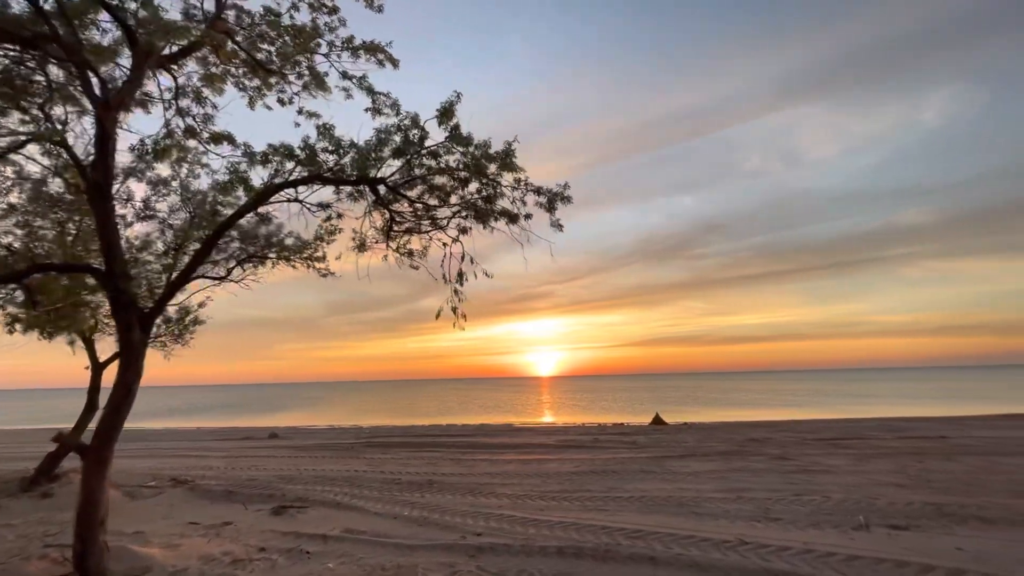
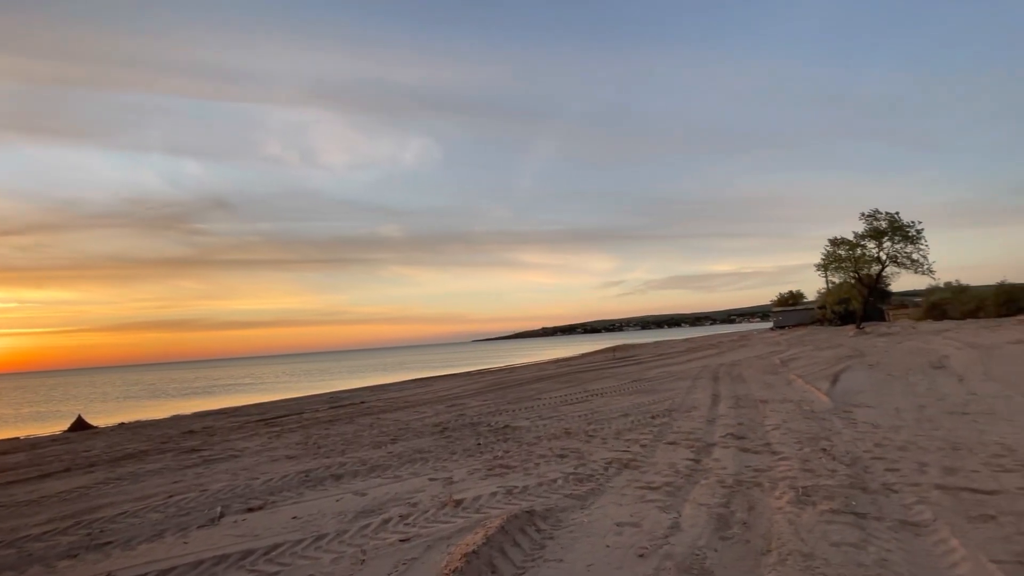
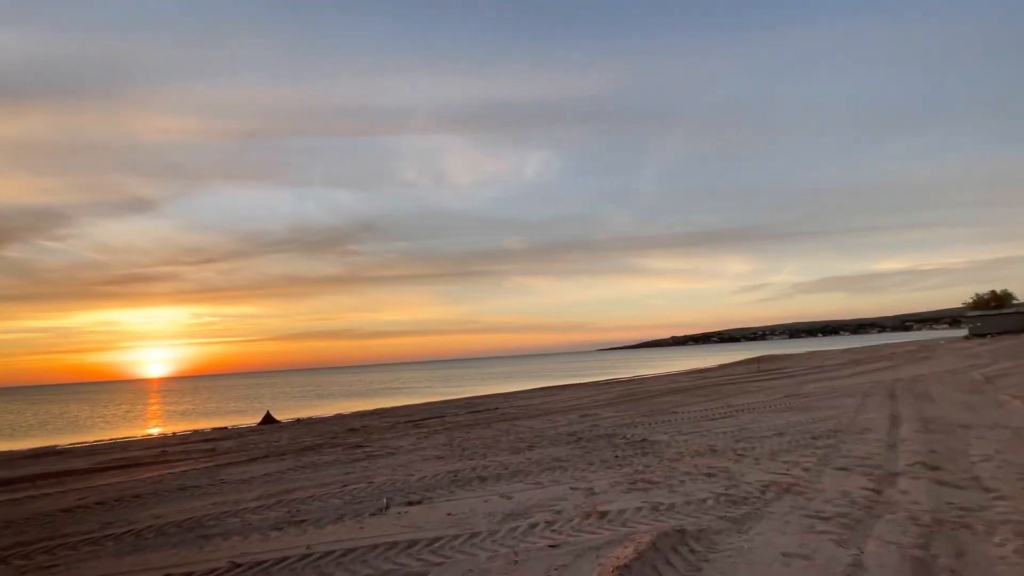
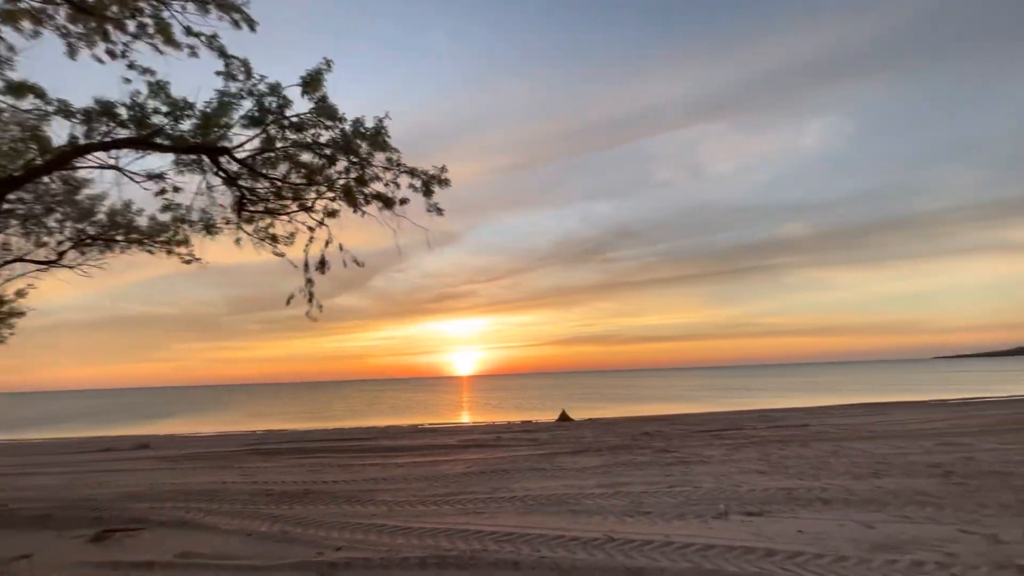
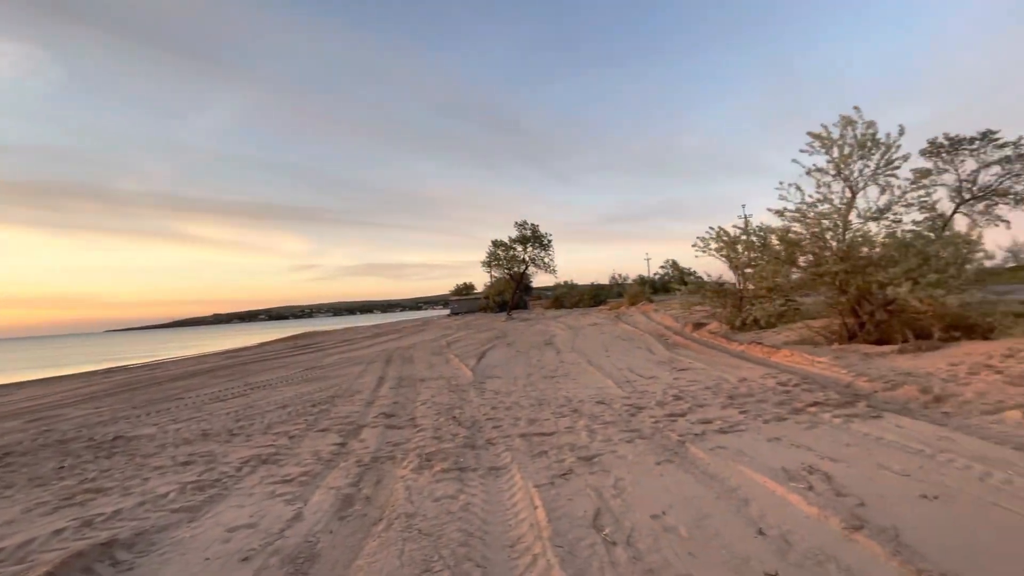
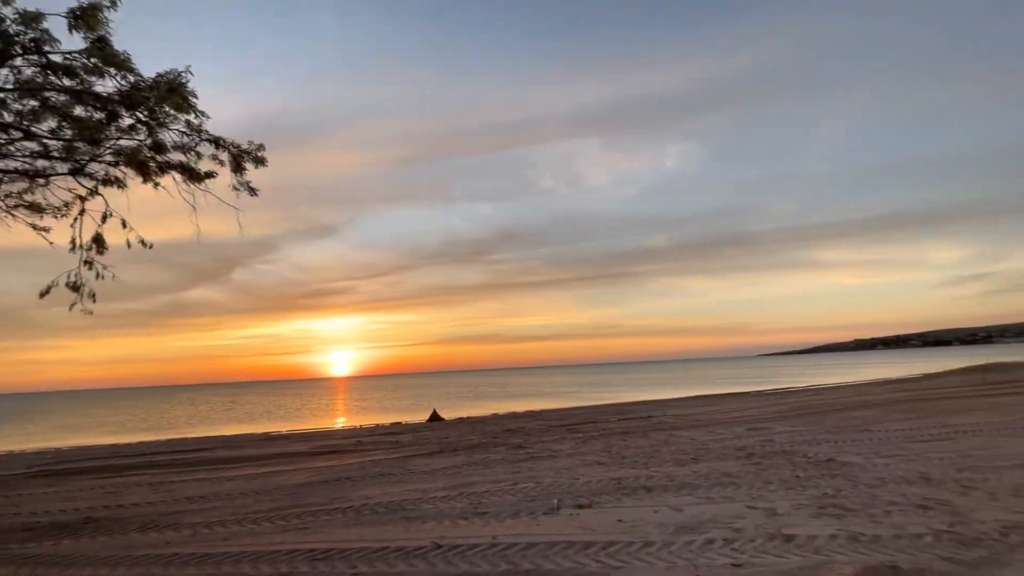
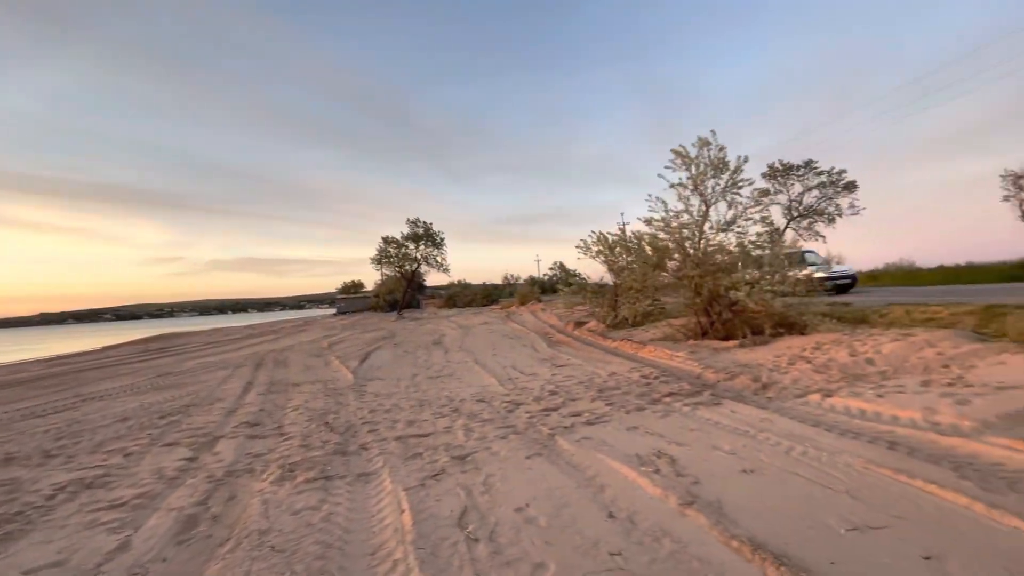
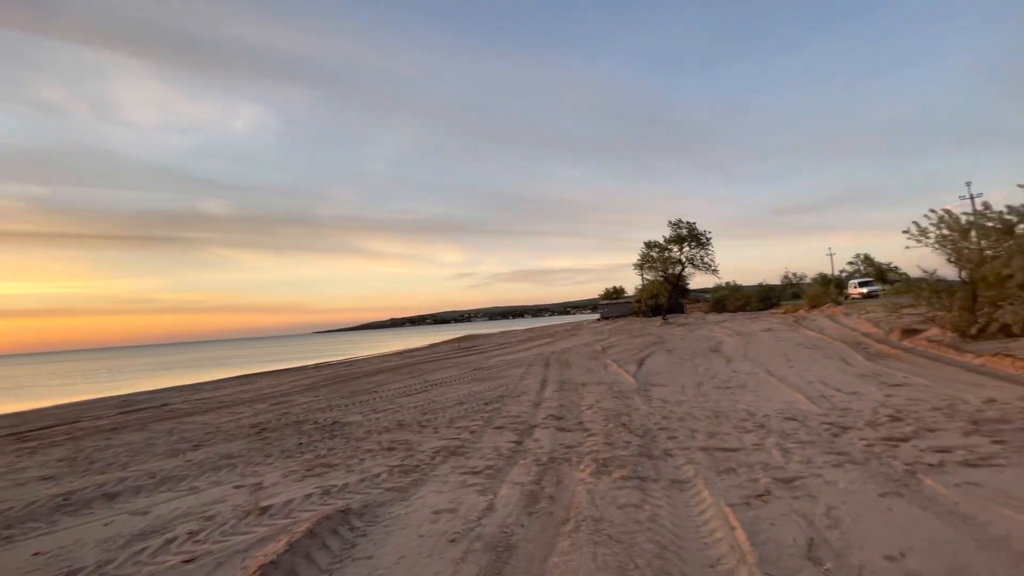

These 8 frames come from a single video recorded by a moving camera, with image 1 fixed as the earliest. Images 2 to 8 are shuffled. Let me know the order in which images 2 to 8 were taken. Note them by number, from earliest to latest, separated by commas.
4, 6, 3, 2, 8, 5, 7
